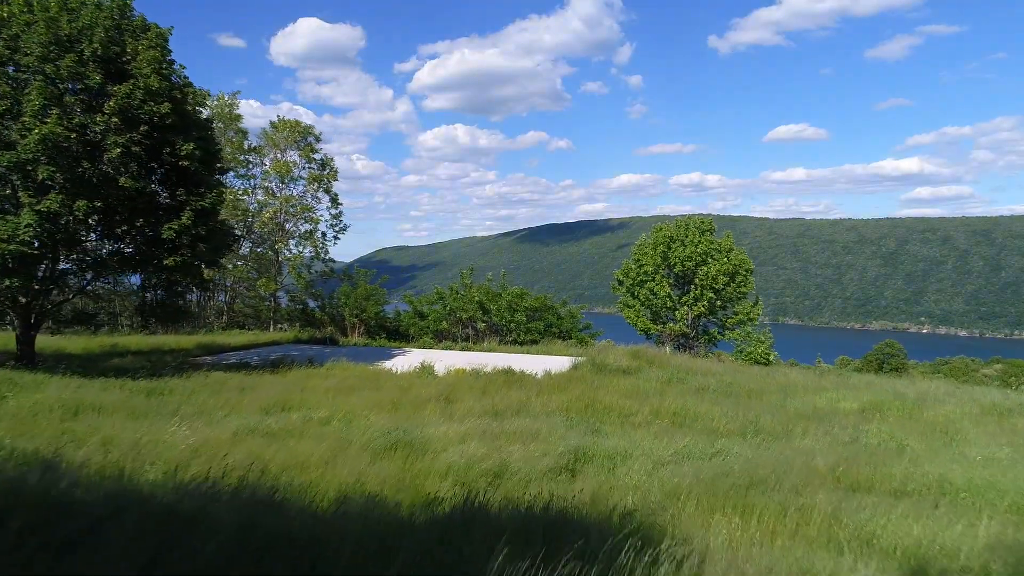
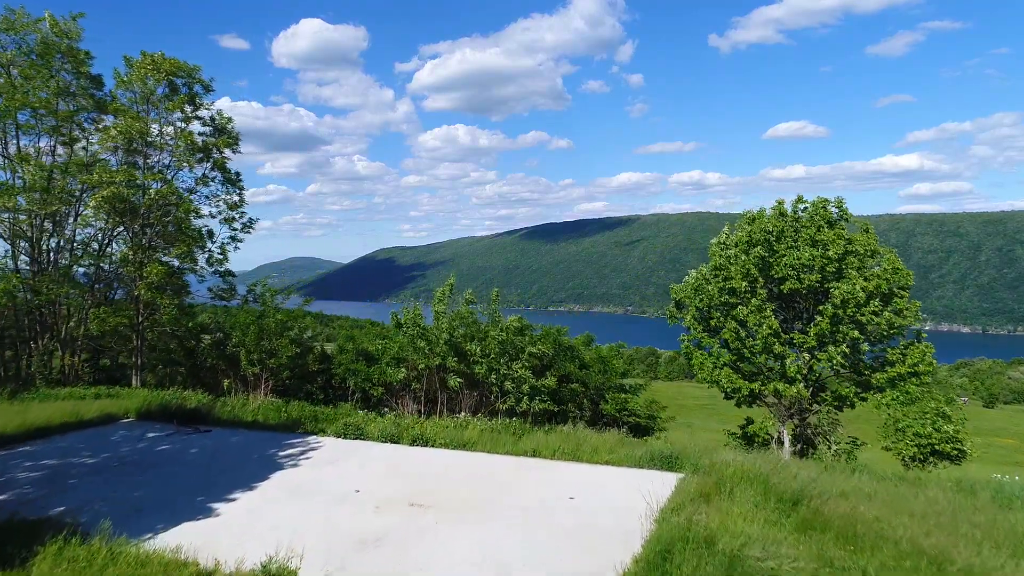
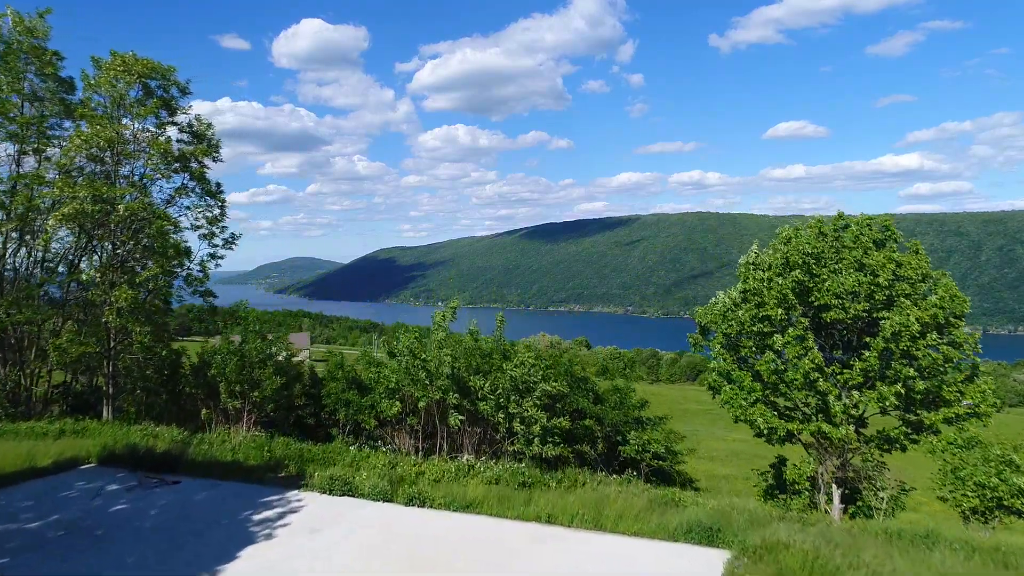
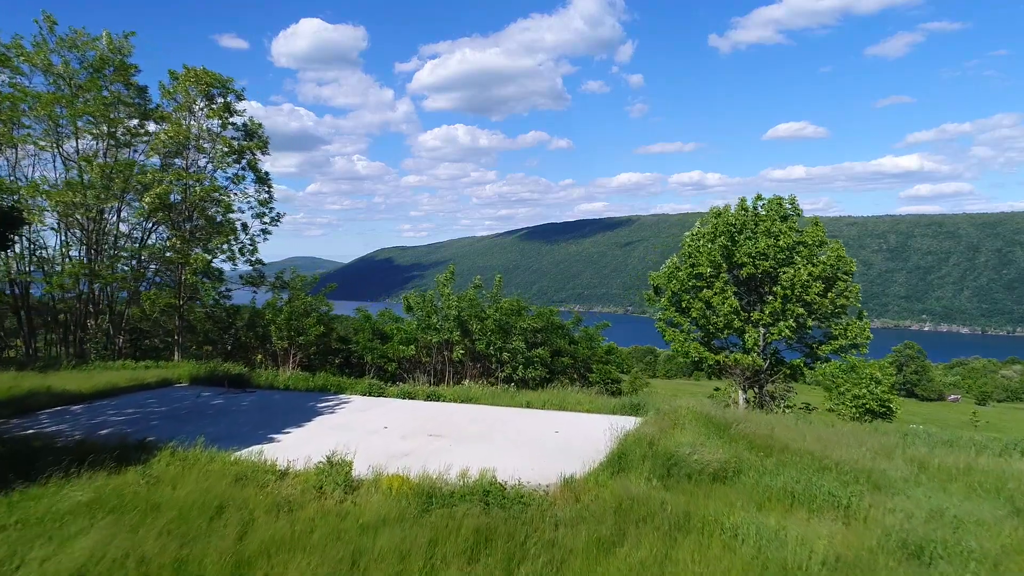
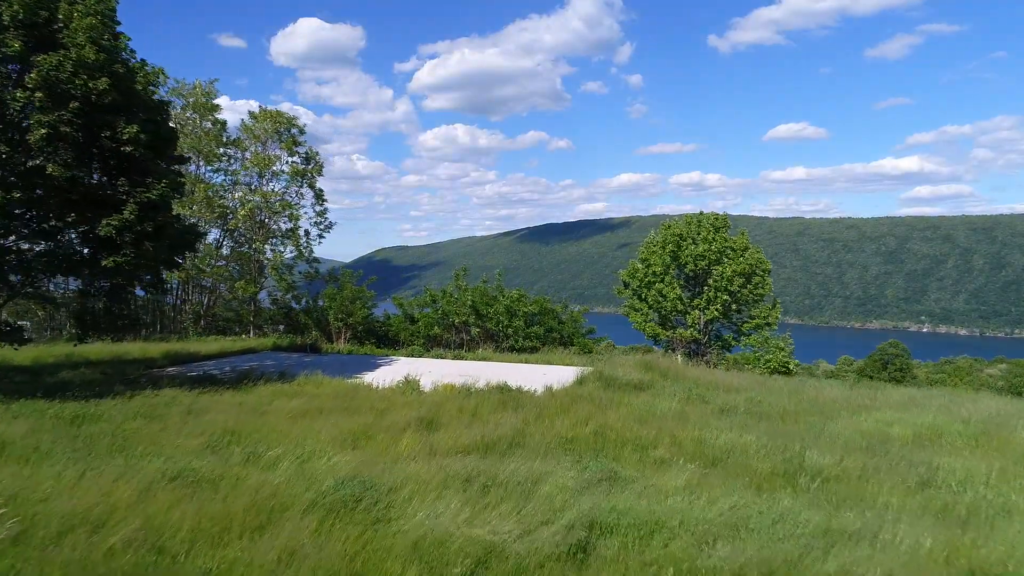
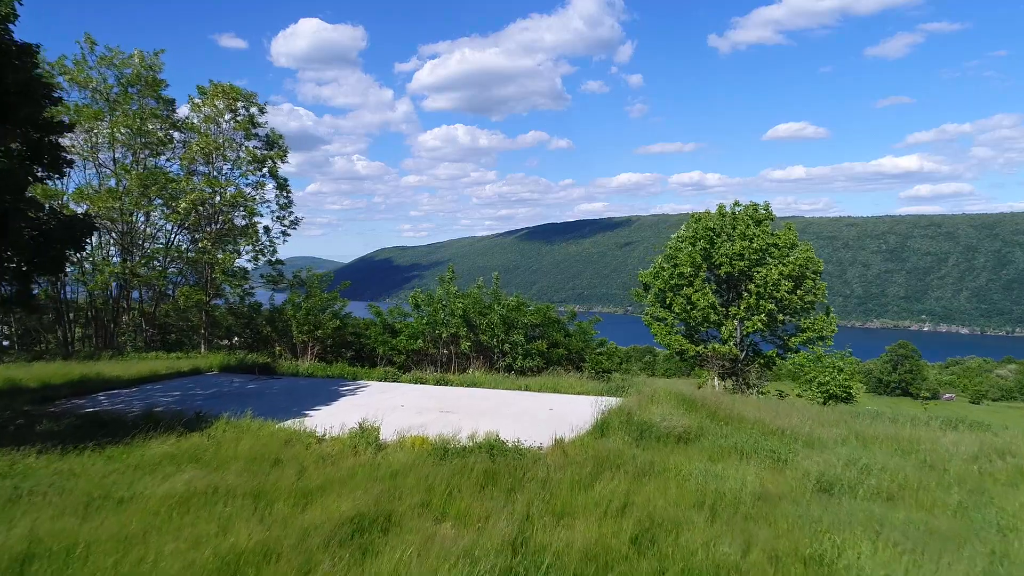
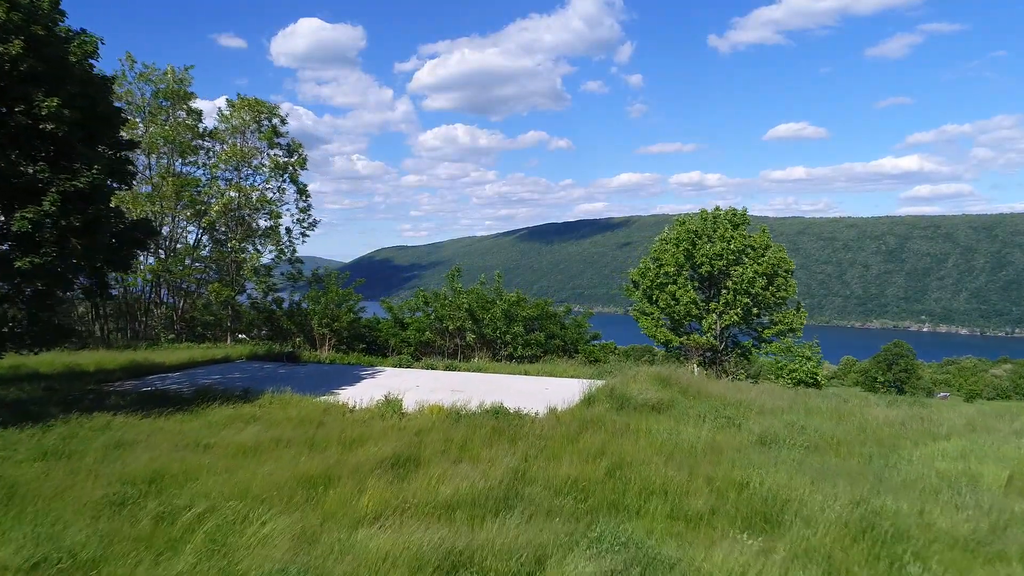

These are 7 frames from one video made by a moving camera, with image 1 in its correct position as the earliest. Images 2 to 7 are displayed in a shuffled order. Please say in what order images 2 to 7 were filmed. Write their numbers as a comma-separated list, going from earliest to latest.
5, 7, 6, 4, 2, 3
